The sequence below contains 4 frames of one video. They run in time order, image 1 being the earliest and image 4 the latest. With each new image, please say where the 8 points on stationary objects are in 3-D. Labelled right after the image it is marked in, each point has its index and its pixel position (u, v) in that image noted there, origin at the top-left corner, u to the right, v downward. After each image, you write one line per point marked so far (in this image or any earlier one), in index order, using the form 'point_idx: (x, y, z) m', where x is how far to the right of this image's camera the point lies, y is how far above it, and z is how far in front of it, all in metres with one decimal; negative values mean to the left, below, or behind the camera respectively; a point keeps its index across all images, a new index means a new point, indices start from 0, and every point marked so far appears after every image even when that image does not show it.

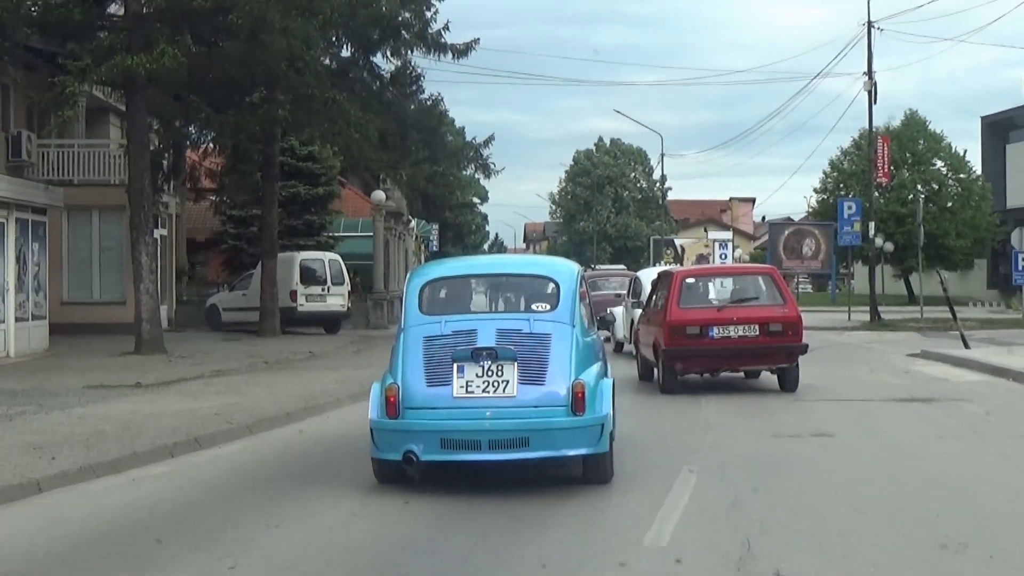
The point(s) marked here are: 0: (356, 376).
0: (-2.3, -1.3, +17.0) m
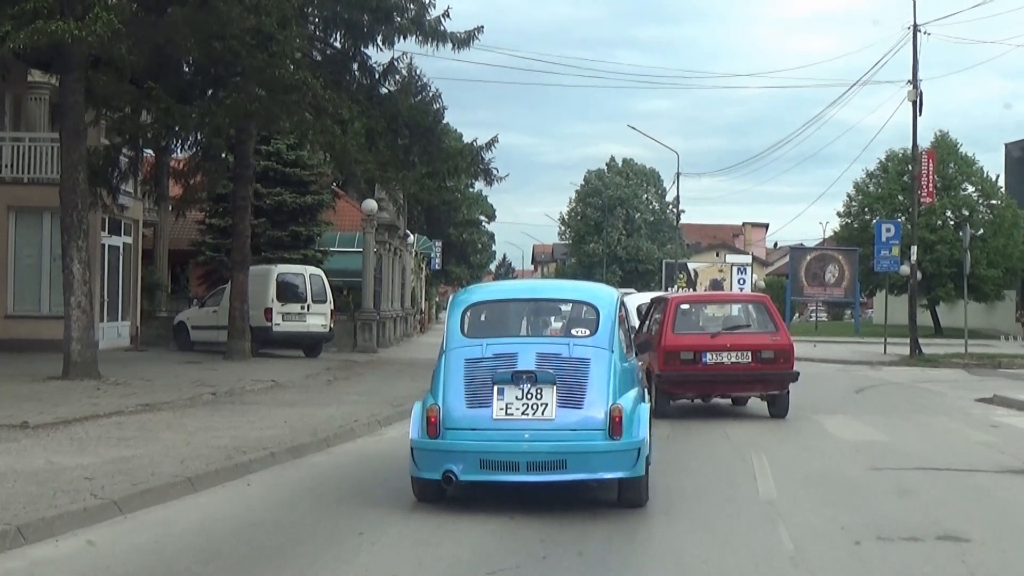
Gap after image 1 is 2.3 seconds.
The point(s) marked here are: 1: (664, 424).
0: (-2.3, -1.5, +13.8) m
1: (+2.1, -1.8, +16.3) m
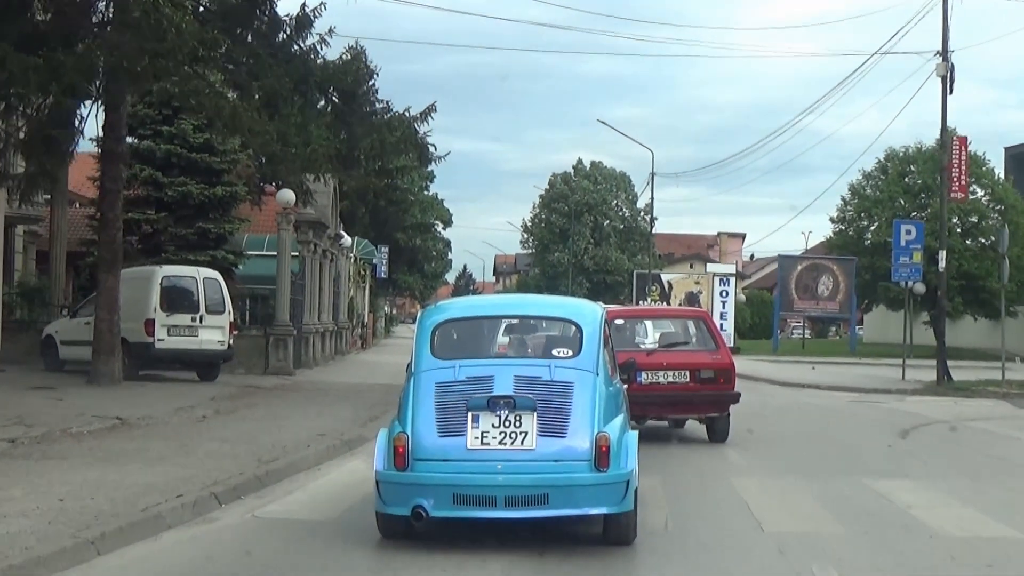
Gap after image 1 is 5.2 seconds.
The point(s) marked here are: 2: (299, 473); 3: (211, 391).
0: (-3.0, -1.5, +8.7) m
1: (+1.3, -1.8, +11.3) m
2: (-1.9, -1.7, +10.5) m
3: (-5.0, -1.7, +19.4) m
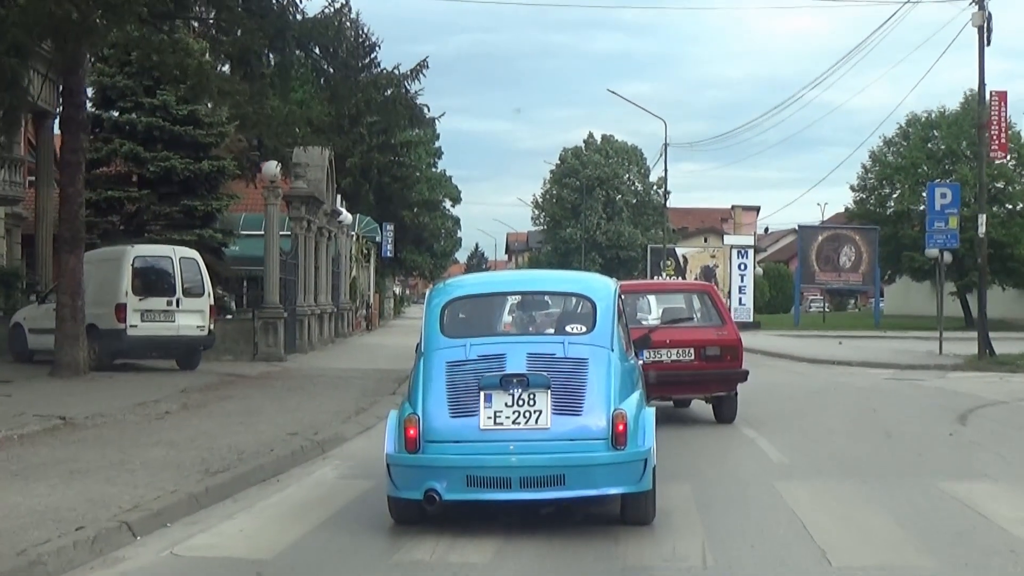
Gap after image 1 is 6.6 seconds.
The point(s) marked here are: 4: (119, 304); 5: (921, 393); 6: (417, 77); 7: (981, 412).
0: (-3.0, -1.4, +6.9) m
1: (+1.3, -1.6, +9.5) m
2: (-1.9, -1.5, +8.7) m
3: (-5.0, -1.4, +17.6) m
4: (-6.4, -0.3, +19.1) m
5: (+6.1, -1.6, +17.4) m
6: (-1.4, +3.2, +17.2) m
7: (+5.7, -1.5, +14.1) m
